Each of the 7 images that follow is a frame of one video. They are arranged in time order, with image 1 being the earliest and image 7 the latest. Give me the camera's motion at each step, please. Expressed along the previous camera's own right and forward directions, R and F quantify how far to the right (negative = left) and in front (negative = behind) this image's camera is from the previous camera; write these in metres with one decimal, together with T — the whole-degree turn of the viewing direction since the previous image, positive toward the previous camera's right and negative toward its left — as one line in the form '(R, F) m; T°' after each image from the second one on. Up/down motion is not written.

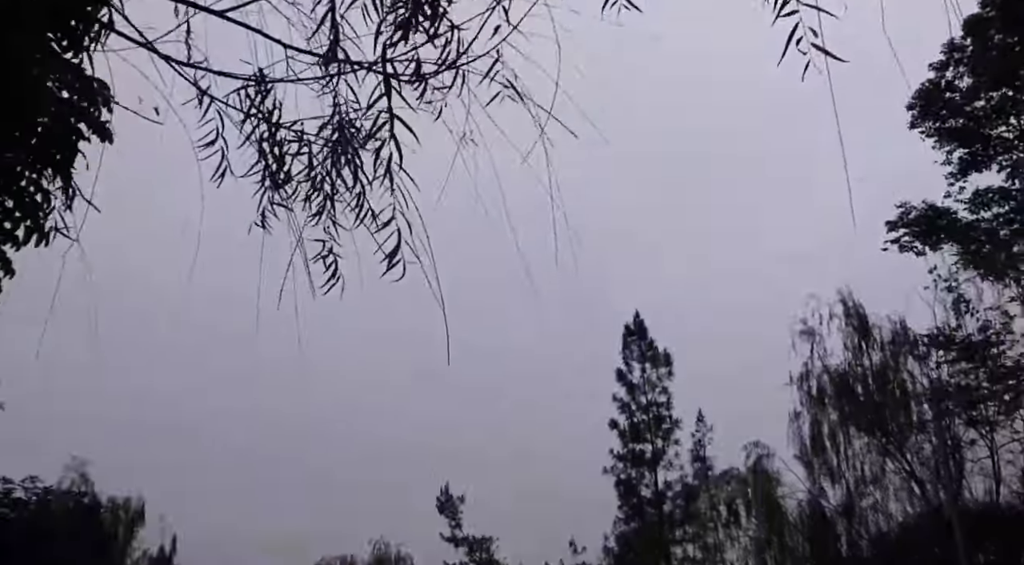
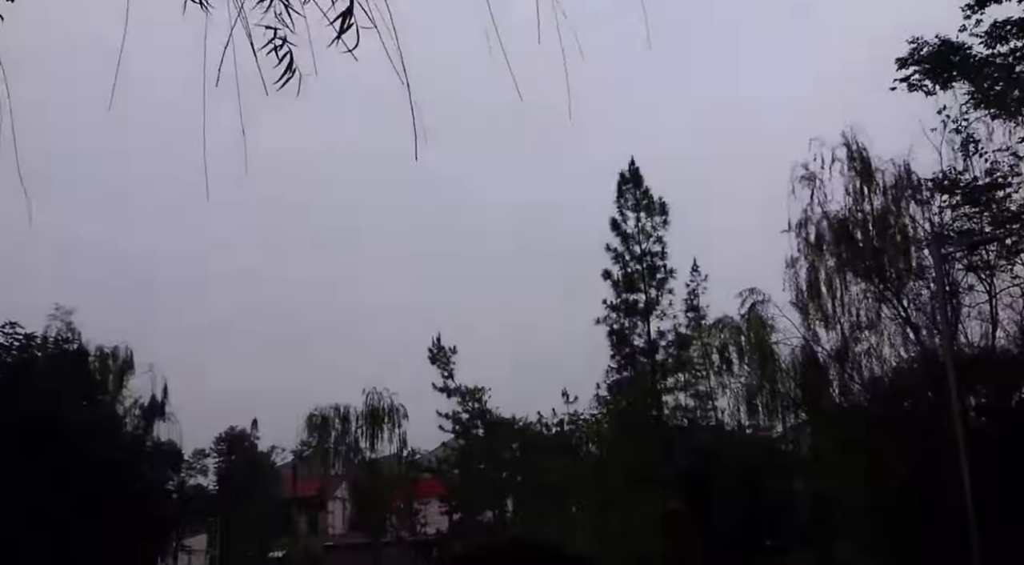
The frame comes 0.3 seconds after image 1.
(+0.2, +0.7) m; 0°
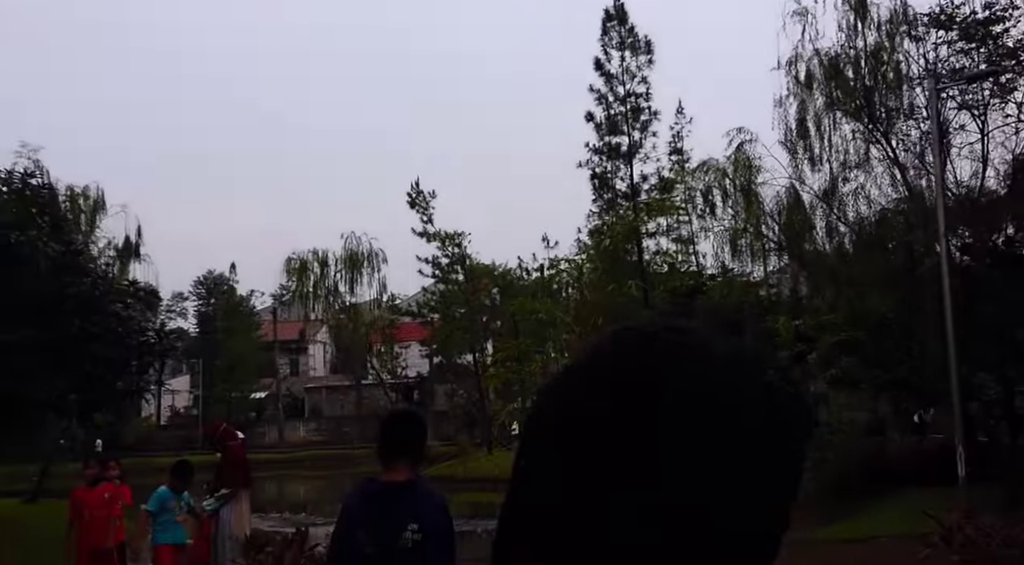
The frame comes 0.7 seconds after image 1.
(-0.1, +0.4) m; +1°
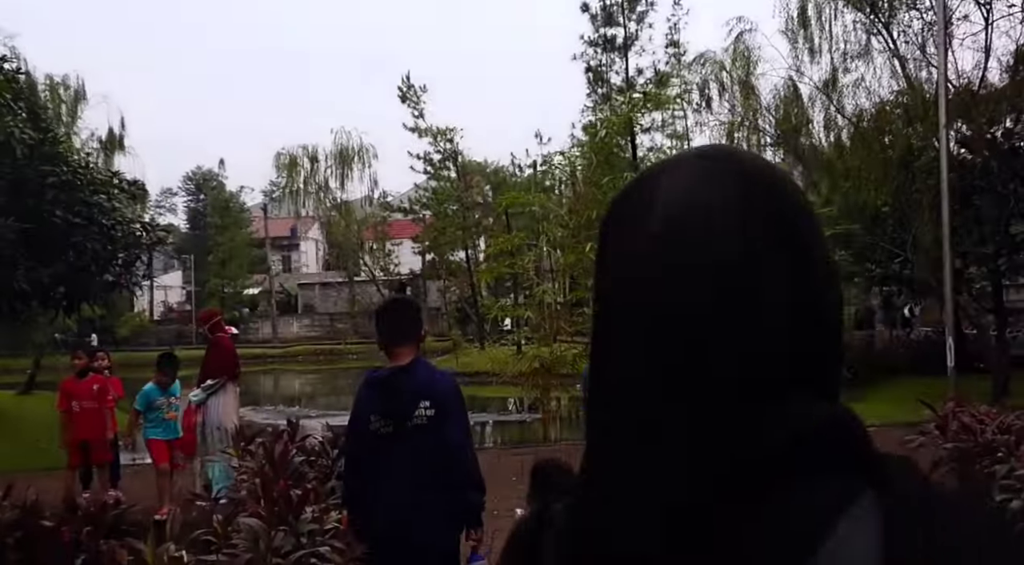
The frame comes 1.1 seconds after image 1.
(0.0, +0.1) m; 0°
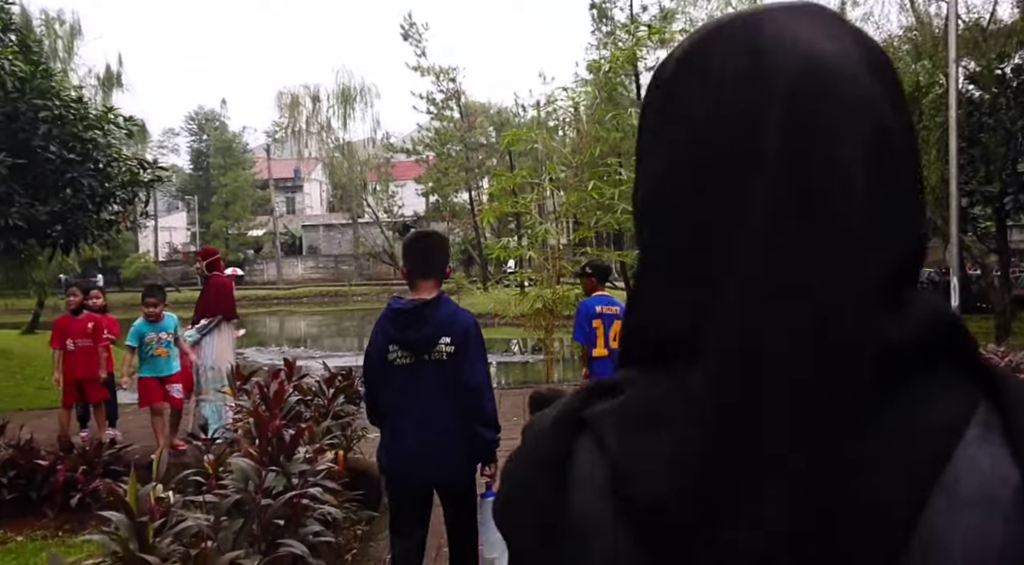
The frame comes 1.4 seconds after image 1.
(0.0, +0.1) m; 0°
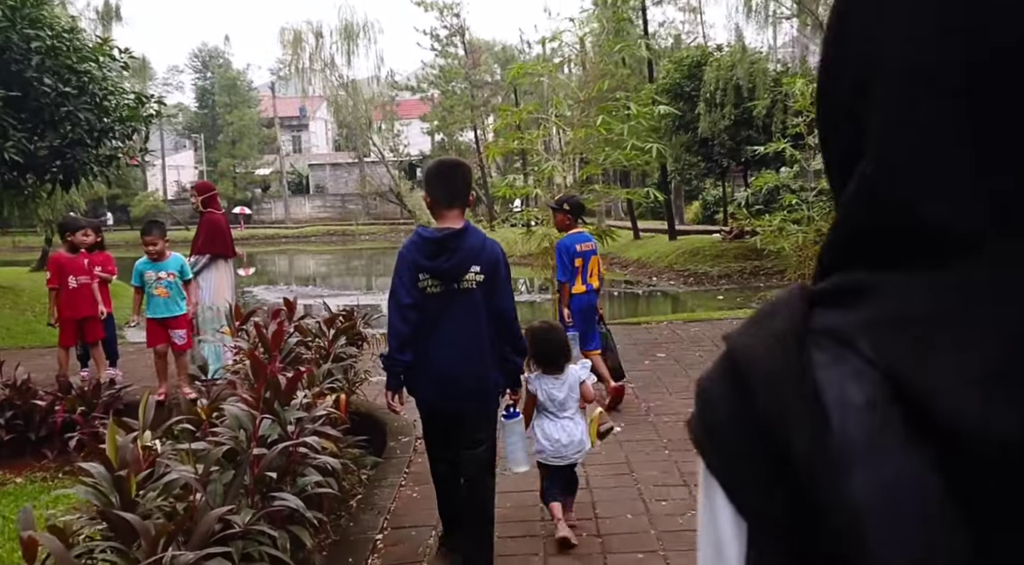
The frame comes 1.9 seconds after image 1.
(0.0, +0.3) m; 0°
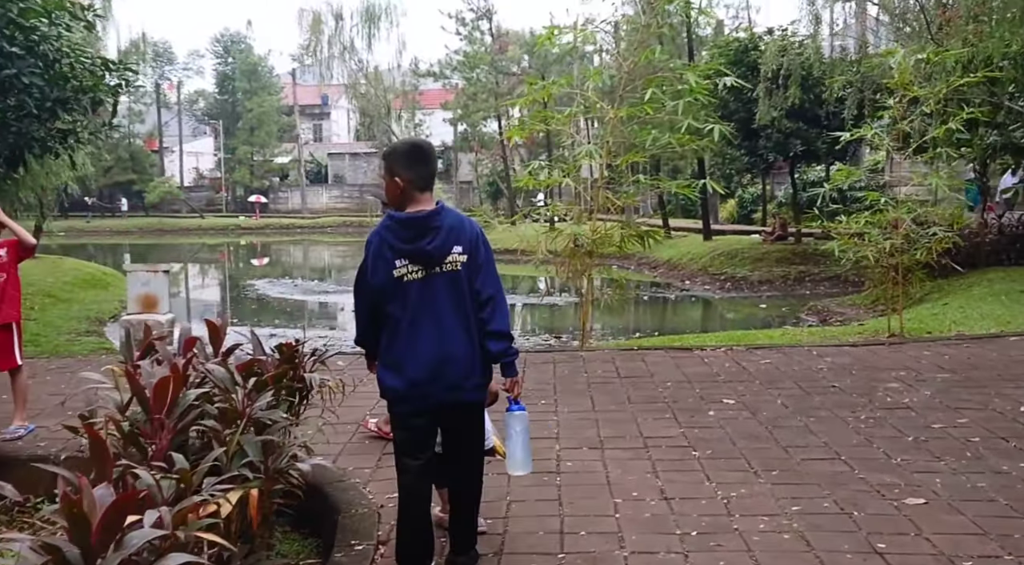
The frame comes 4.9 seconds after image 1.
(0.0, +1.8) m; -1°
